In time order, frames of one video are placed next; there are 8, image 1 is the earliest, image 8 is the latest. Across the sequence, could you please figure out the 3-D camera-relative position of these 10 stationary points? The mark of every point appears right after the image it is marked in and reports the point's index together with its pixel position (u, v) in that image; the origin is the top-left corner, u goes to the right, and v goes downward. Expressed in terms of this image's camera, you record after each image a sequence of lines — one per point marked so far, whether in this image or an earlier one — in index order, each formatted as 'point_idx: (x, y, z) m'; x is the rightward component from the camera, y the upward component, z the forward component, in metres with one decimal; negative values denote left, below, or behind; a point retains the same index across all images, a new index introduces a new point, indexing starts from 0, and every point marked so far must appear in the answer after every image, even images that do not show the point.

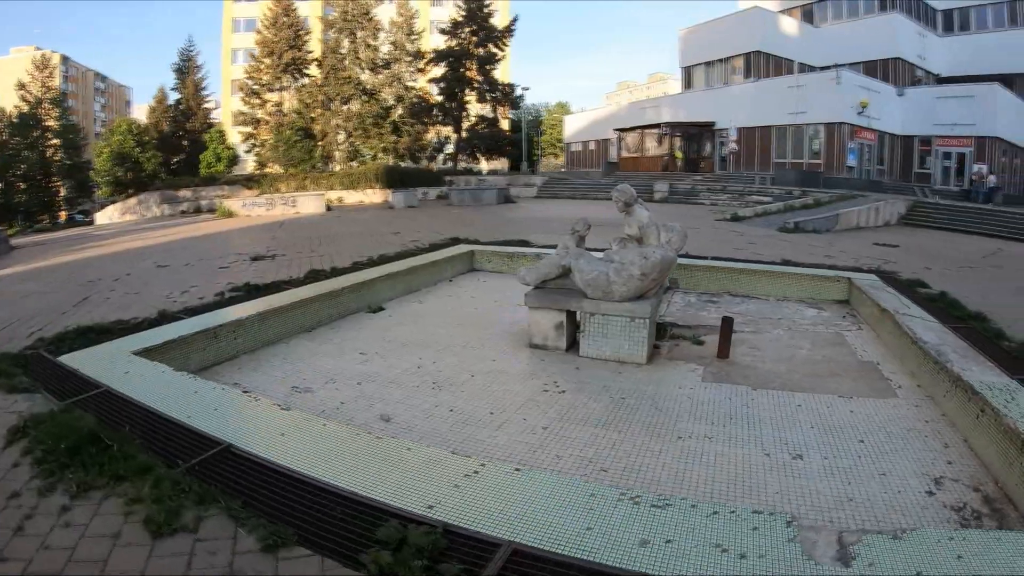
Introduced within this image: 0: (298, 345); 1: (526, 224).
0: (-2.1, -0.6, +5.8) m
1: (+0.2, +1.8, +17.5) m
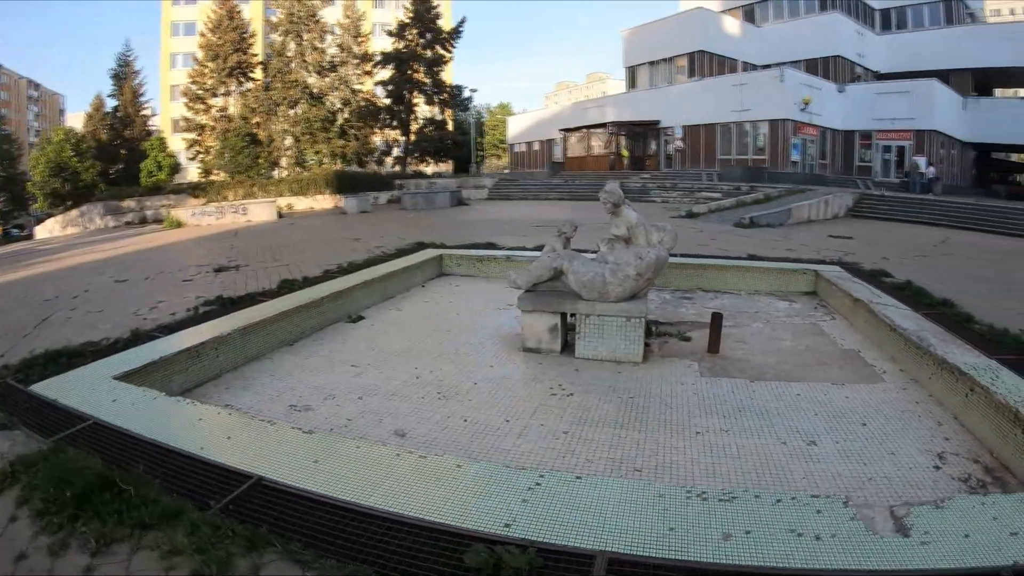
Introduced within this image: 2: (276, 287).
0: (-2.1, -0.7, +5.6) m
1: (-0.8, +1.8, +17.4) m
2: (-3.1, -0.1, +8.0) m
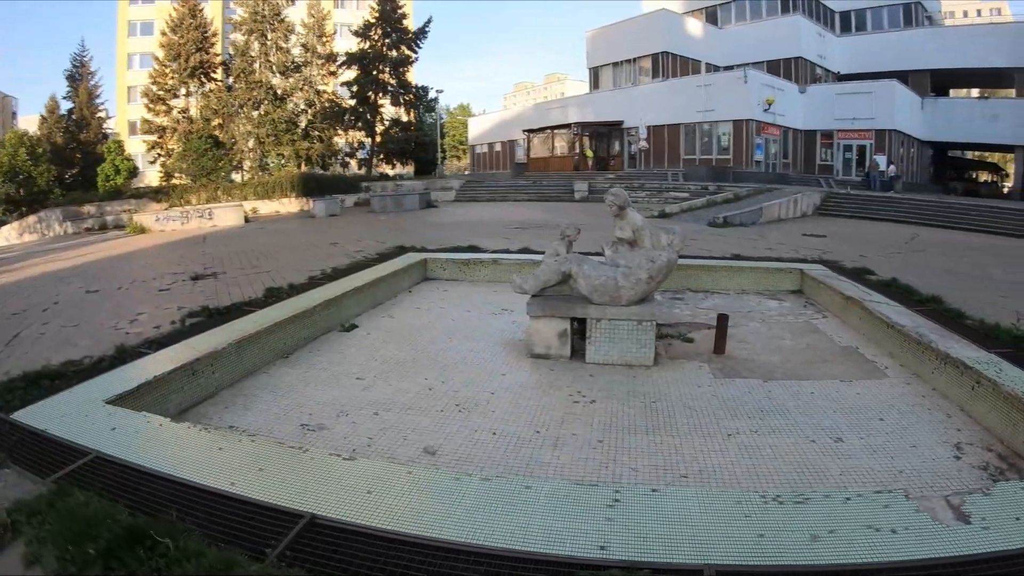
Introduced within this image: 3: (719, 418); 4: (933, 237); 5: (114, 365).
0: (-2.1, -0.8, +5.4) m
1: (-1.5, +1.7, +17.3) m
2: (-3.2, -0.2, +7.7) m
3: (+1.3, -0.8, +3.9) m
4: (+8.7, +1.0, +12.7) m
5: (-3.6, -0.7, +5.4) m
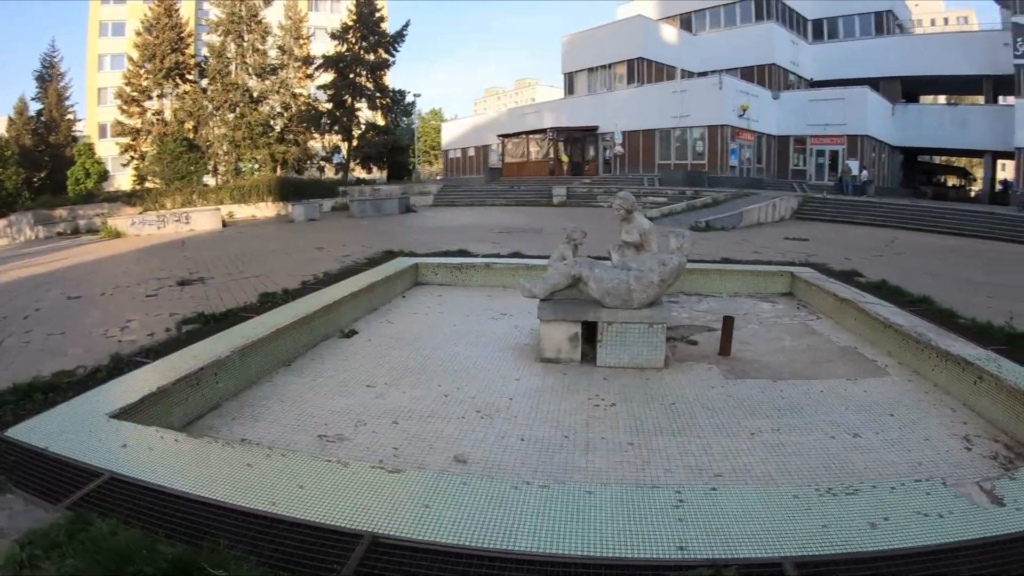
0: (-2.0, -0.9, +5.3) m
1: (-1.9, +1.5, +17.2) m
2: (-3.2, -0.2, +7.6) m
3: (+1.5, -0.8, +4.0) m
4: (+8.5, +1.0, +13.0) m
5: (-3.5, -0.8, +5.3) m
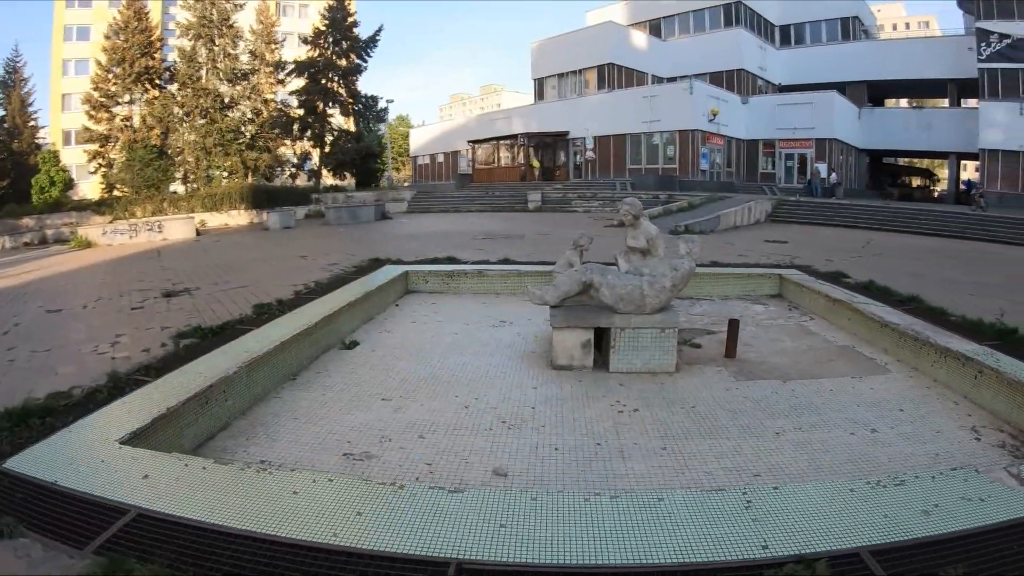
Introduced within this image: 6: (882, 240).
0: (-1.8, -1.0, +5.2) m
1: (-2.4, +1.4, +17.2) m
2: (-3.2, -0.4, +7.5) m
3: (+1.6, -0.9, +4.1) m
4: (+8.2, +1.0, +13.5) m
5: (-3.4, -0.9, +5.2) m
6: (+8.3, +1.1, +13.8) m
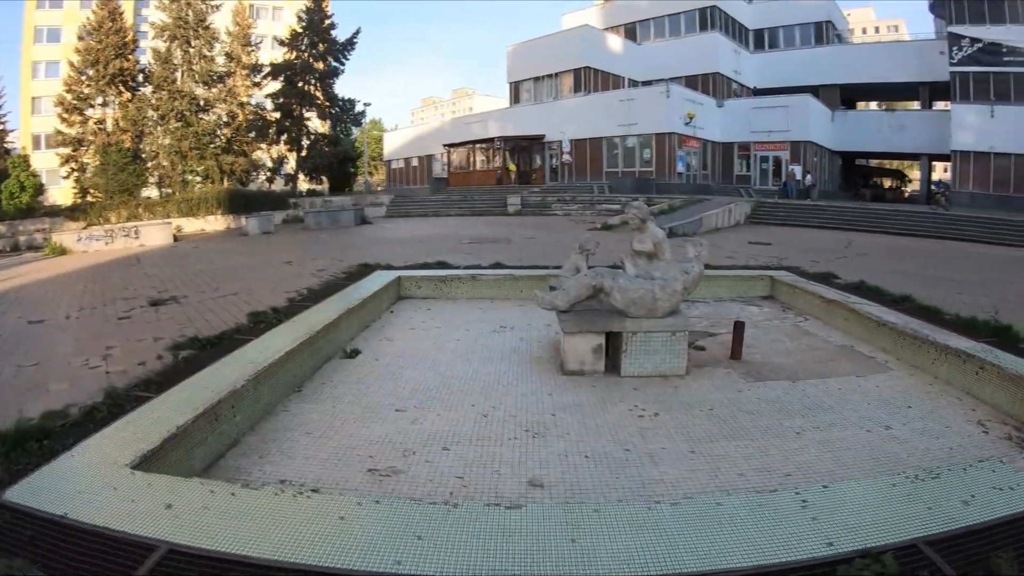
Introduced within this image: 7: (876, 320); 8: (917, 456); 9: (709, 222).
0: (-1.7, -1.0, +5.1) m
1: (-2.8, +1.2, +17.1) m
2: (-3.2, -0.4, +7.3) m
3: (+1.8, -0.9, +4.1) m
4: (+8.0, +1.0, +13.8) m
5: (-3.3, -1.0, +5.0) m
6: (+8.1, +1.1, +14.1) m
7: (+3.7, -0.3, +6.2) m
8: (+2.4, -1.0, +3.6) m
9: (+5.7, +1.9, +17.5) m
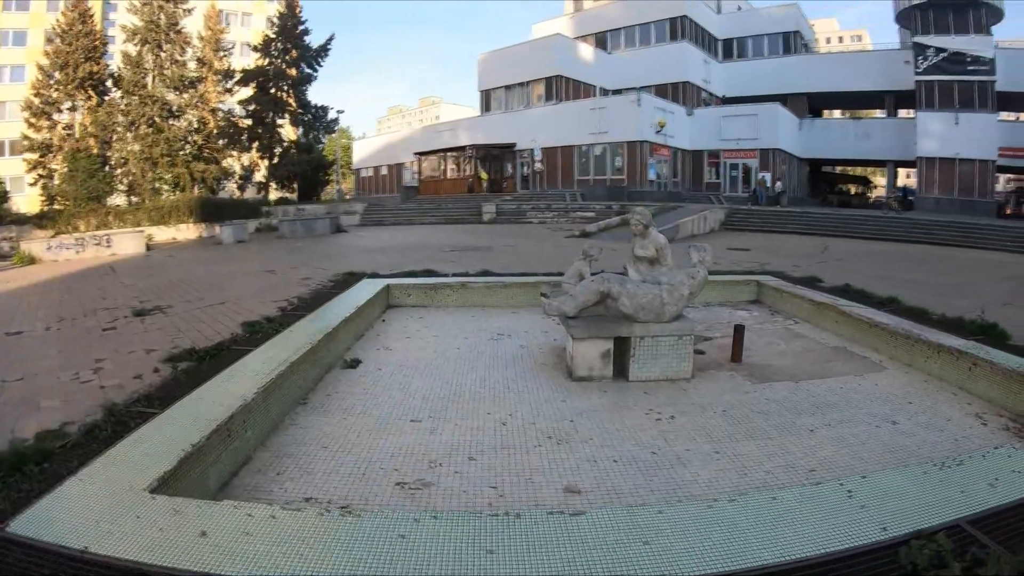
0: (-1.6, -1.1, +5.1) m
1: (-3.3, +1.0, +17.0) m
2: (-3.2, -0.5, +7.2) m
3: (+1.9, -0.9, +4.2) m
4: (+7.6, +0.9, +14.2) m
5: (-3.2, -1.1, +4.9) m
6: (+7.7, +1.0, +14.5) m
7: (+3.7, -0.4, +6.4) m
8: (+2.5, -1.0, +3.7) m
9: (+5.1, +1.7, +17.8) m
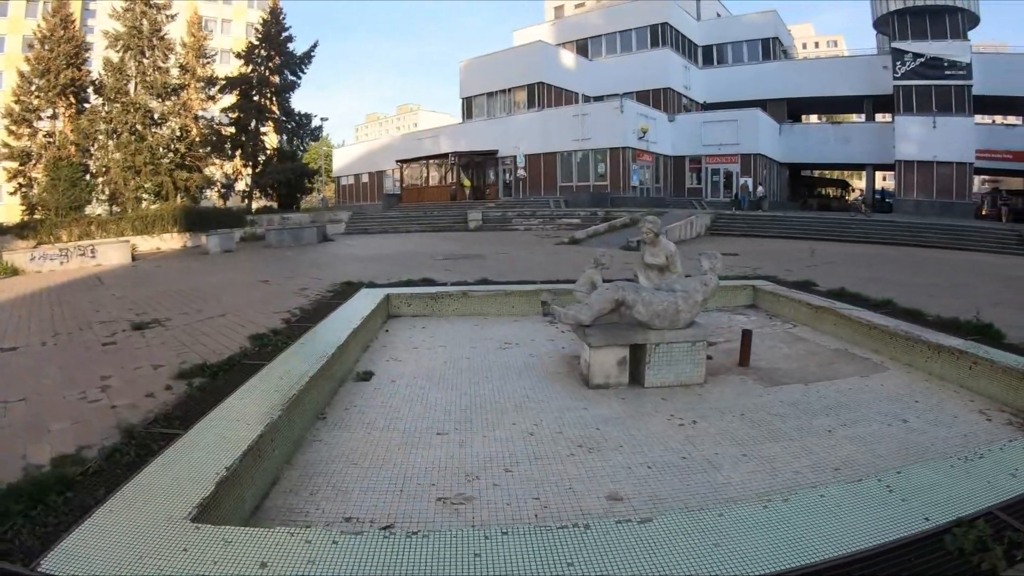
0: (-1.5, -1.2, +5.1) m
1: (-3.5, +0.8, +17.0) m
2: (-3.1, -0.7, +7.2) m
3: (+2.1, -1.0, +4.4) m
4: (+7.5, +0.9, +14.5) m
5: (-3.0, -1.2, +4.9) m
6: (+7.6, +0.9, +14.9) m
7: (+3.9, -0.4, +6.6) m
8: (+2.7, -1.0, +3.9) m
9: (+4.9, +1.6, +18.1) m
